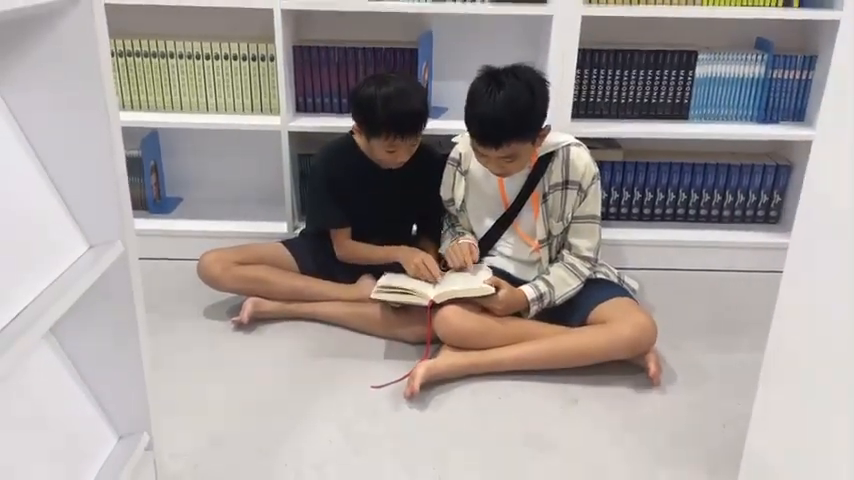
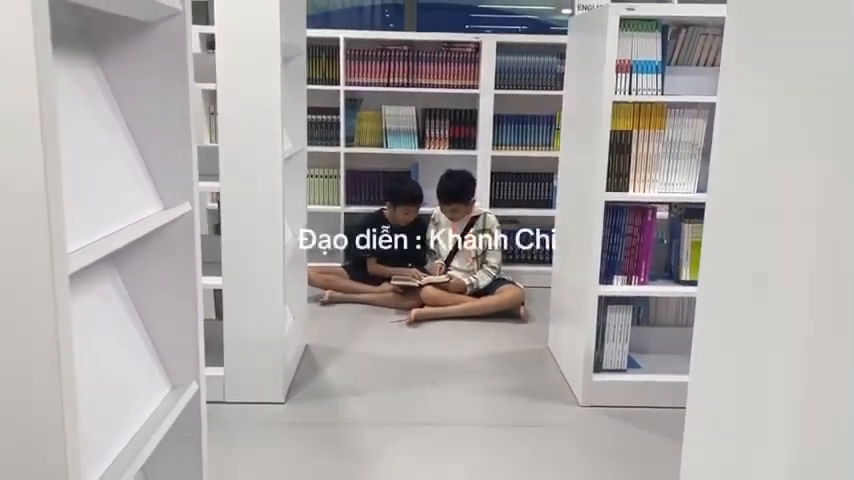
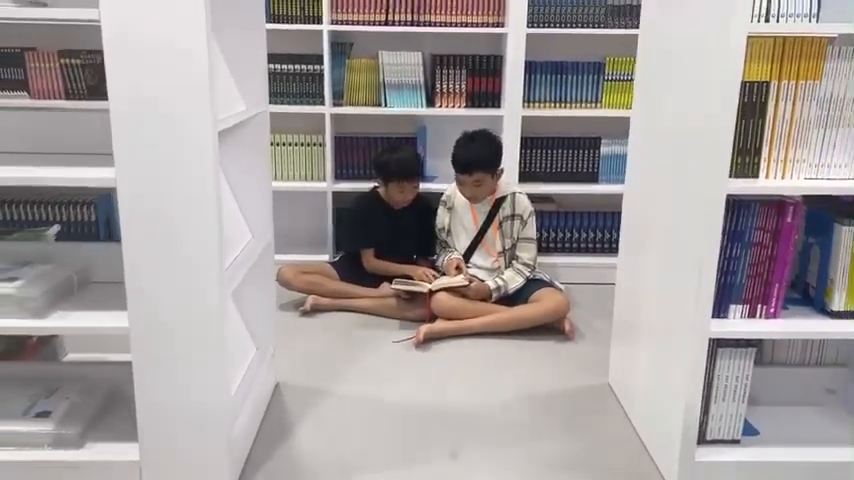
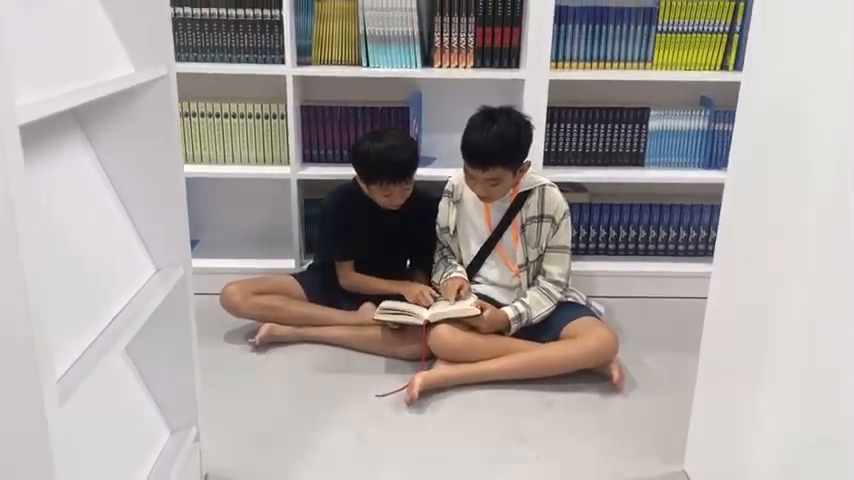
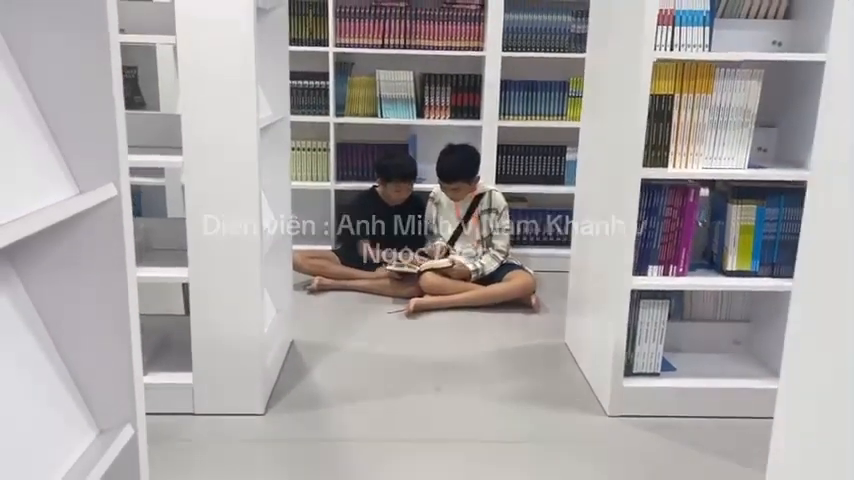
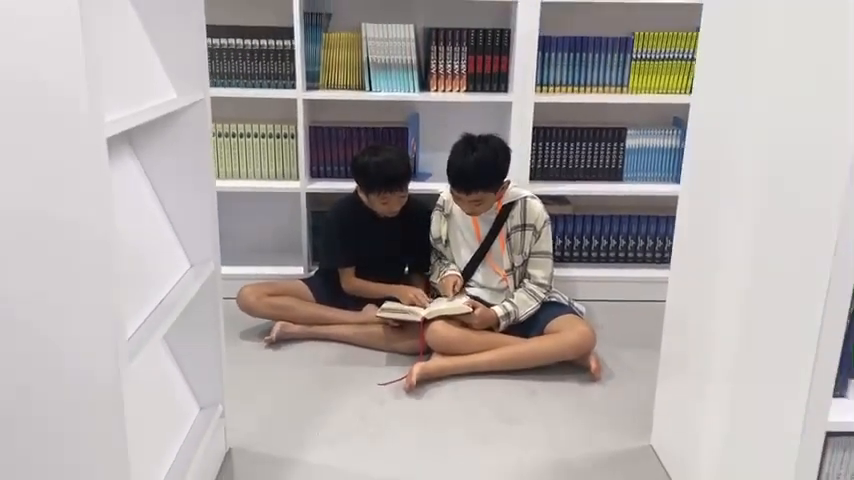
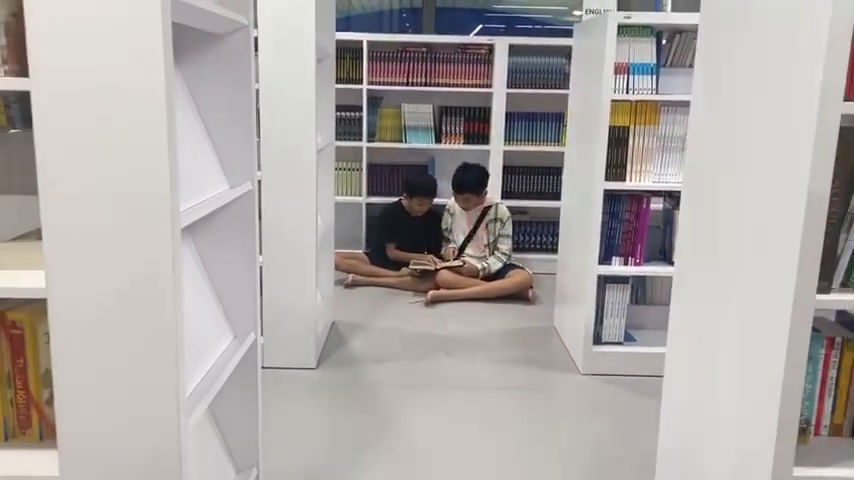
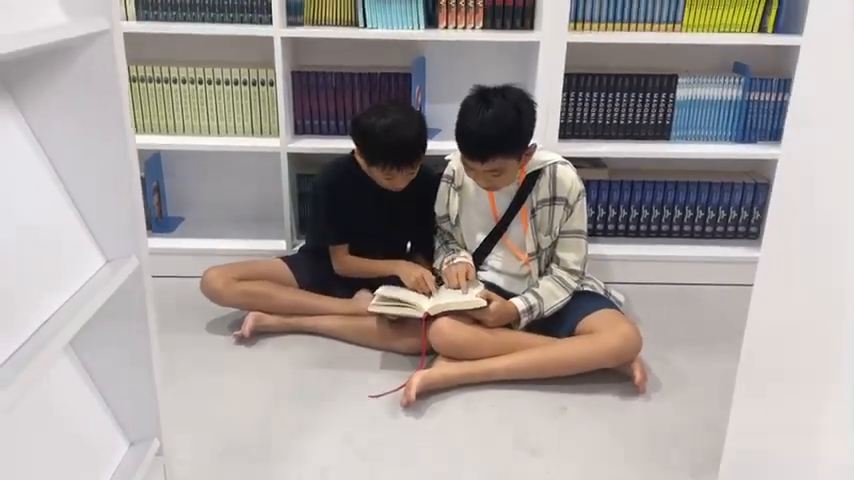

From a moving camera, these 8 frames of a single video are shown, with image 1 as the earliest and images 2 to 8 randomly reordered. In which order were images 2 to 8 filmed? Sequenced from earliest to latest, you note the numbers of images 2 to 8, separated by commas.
8, 4, 6, 3, 5, 2, 7
